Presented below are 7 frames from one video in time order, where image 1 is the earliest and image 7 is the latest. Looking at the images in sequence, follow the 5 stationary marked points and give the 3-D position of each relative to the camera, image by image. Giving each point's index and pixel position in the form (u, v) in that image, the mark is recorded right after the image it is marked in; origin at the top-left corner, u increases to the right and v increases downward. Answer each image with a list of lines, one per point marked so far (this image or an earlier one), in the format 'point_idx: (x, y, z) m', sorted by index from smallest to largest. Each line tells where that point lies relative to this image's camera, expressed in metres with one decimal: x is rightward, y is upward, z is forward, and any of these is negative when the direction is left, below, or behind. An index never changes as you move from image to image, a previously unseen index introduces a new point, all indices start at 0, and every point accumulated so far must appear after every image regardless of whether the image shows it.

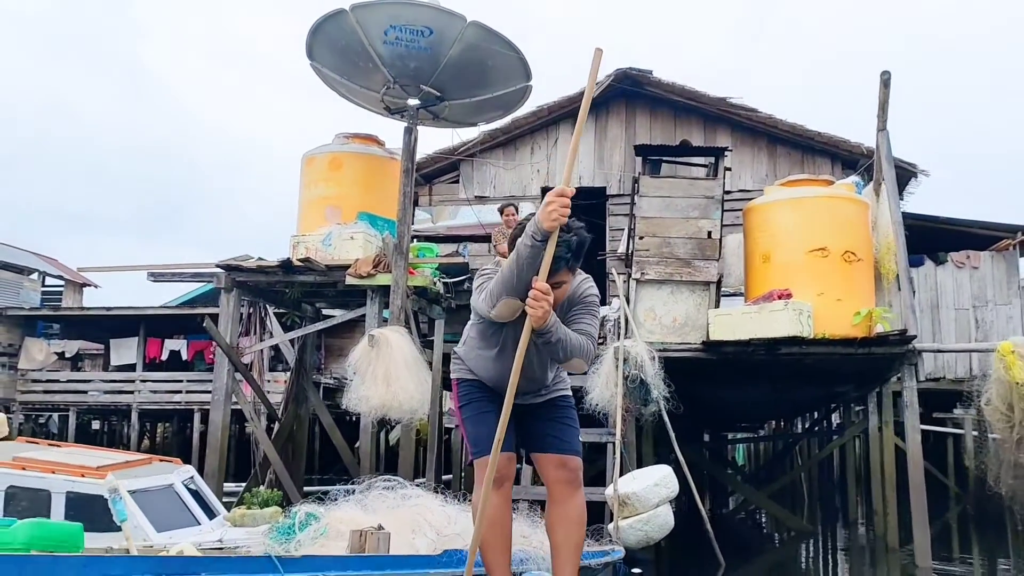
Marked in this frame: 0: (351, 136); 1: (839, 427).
0: (-1.5, +1.4, +8.4) m
1: (+4.1, -1.8, +11.9) m
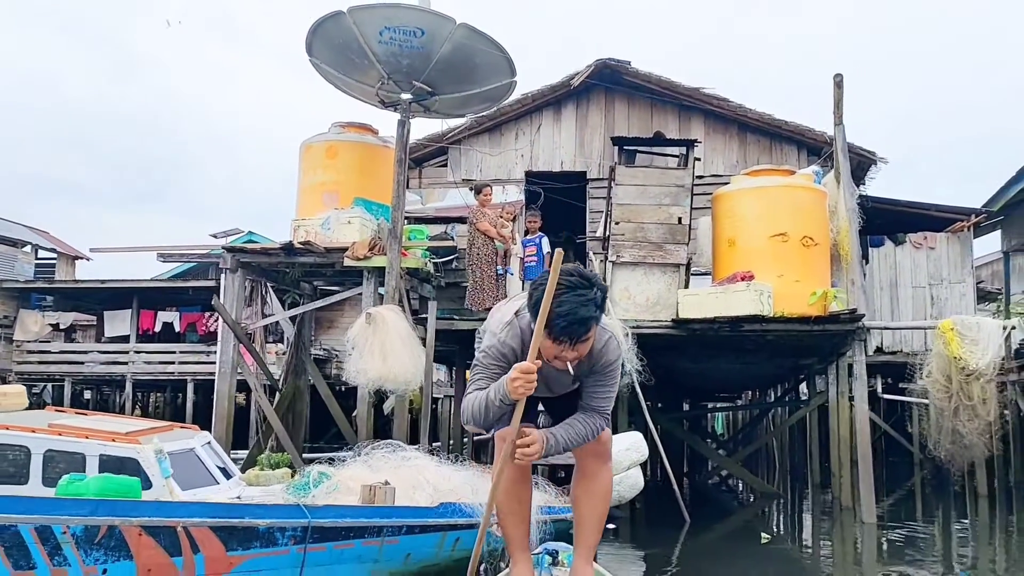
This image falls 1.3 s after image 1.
0: (-1.6, +1.6, +9.0) m
1: (+3.9, -1.5, +12.6) m
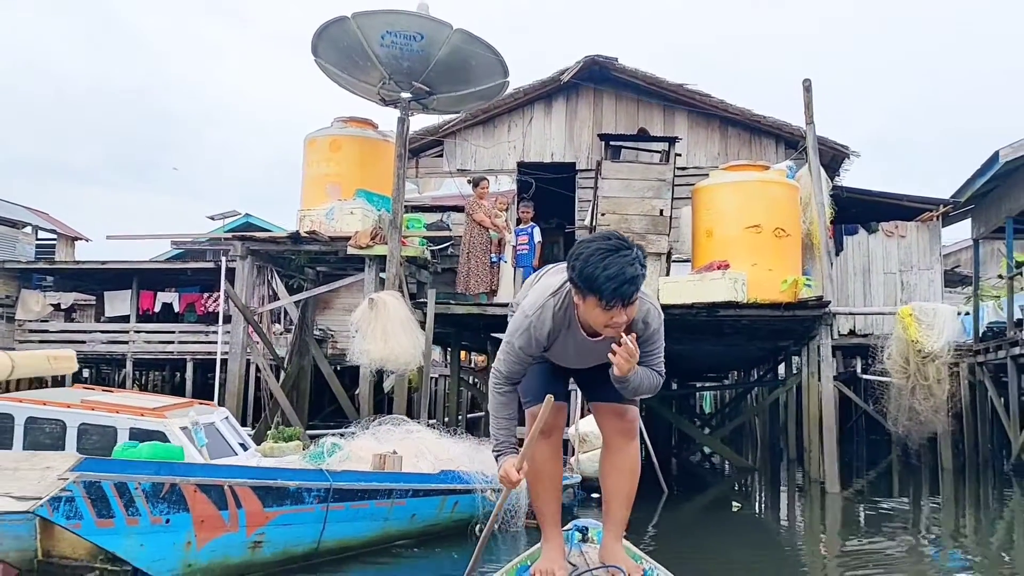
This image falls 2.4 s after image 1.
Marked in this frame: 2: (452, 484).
0: (-1.7, +1.7, +9.5) m
1: (+3.8, -1.3, +13.3) m
2: (-0.3, -1.1, +5.5) m
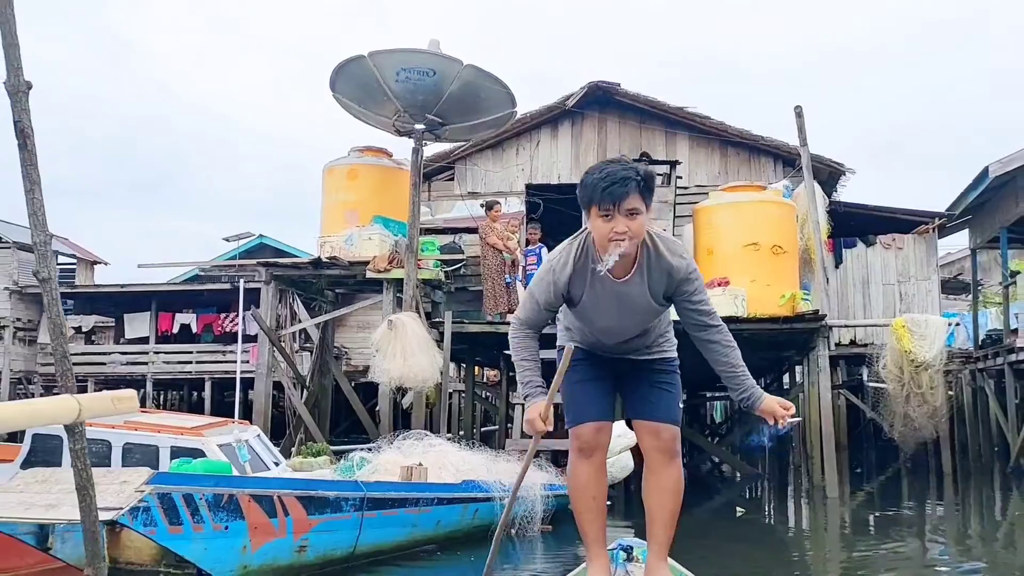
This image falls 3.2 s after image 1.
0: (-1.6, +1.5, +10.0) m
1: (+4.0, -1.4, +13.7) m
2: (-0.2, -1.3, +6.0) m
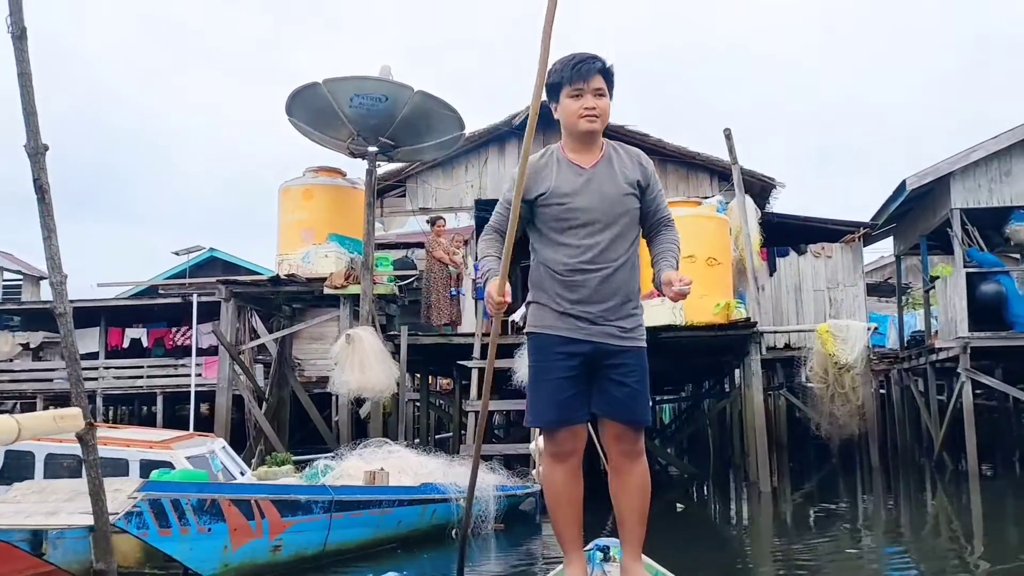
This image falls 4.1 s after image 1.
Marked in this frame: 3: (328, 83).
0: (-2.1, +1.3, +10.4) m
1: (+3.3, -1.5, +14.3) m
2: (-0.6, -1.4, +6.4) m
3: (-1.7, +1.9, +8.7) m
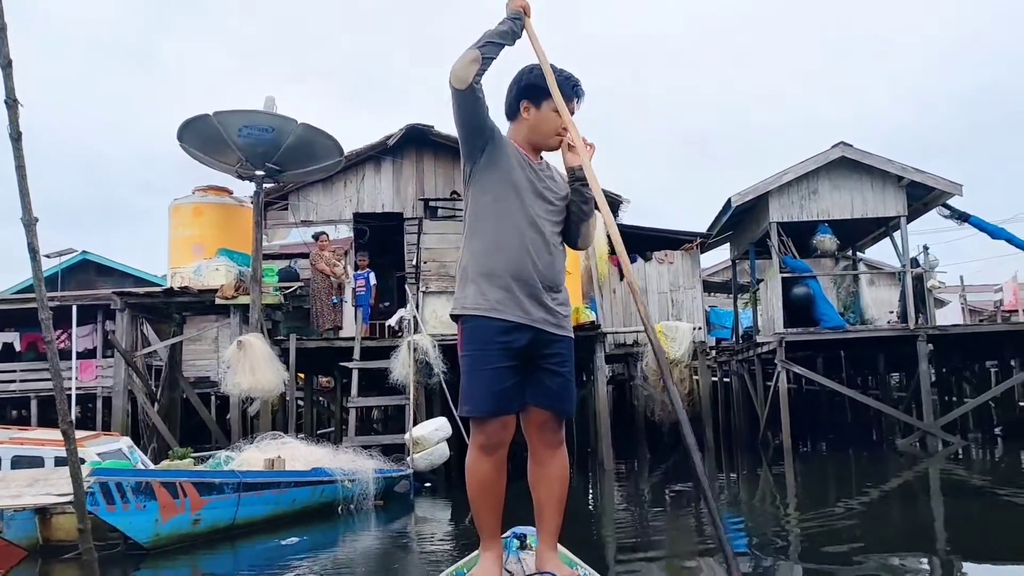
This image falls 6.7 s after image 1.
0: (-3.7, +1.2, +11.3) m
1: (+1.2, -1.6, +15.9) m
2: (-1.5, -1.5, +7.6) m
3: (-3.0, +1.8, +9.7) m
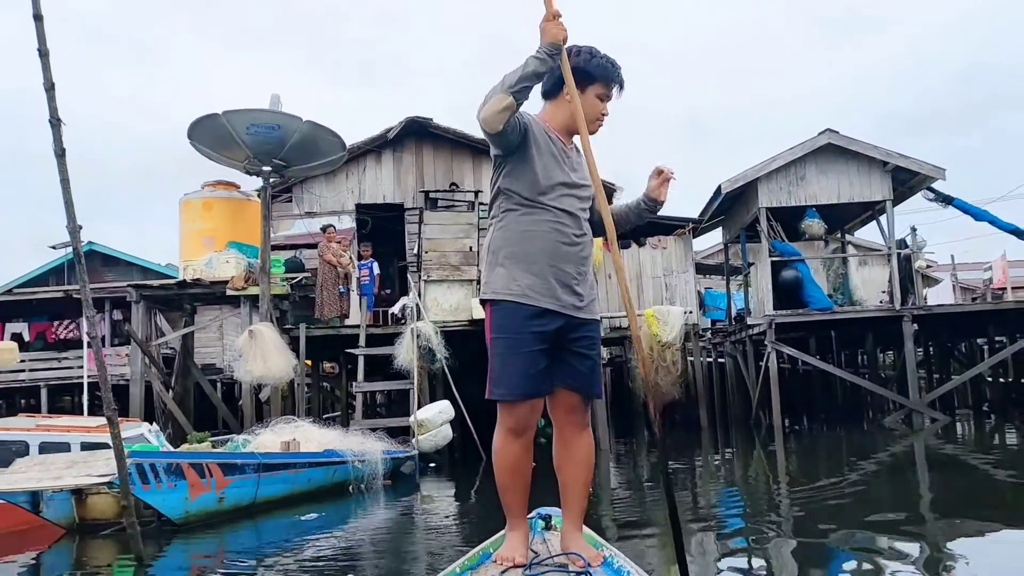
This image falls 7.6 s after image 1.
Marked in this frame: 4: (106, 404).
0: (-3.7, +1.3, +11.7) m
1: (+1.2, -1.3, +16.4) m
2: (-1.5, -1.5, +8.1) m
3: (-3.1, +1.9, +10.1) m
4: (-2.0, -0.6, +4.6) m
